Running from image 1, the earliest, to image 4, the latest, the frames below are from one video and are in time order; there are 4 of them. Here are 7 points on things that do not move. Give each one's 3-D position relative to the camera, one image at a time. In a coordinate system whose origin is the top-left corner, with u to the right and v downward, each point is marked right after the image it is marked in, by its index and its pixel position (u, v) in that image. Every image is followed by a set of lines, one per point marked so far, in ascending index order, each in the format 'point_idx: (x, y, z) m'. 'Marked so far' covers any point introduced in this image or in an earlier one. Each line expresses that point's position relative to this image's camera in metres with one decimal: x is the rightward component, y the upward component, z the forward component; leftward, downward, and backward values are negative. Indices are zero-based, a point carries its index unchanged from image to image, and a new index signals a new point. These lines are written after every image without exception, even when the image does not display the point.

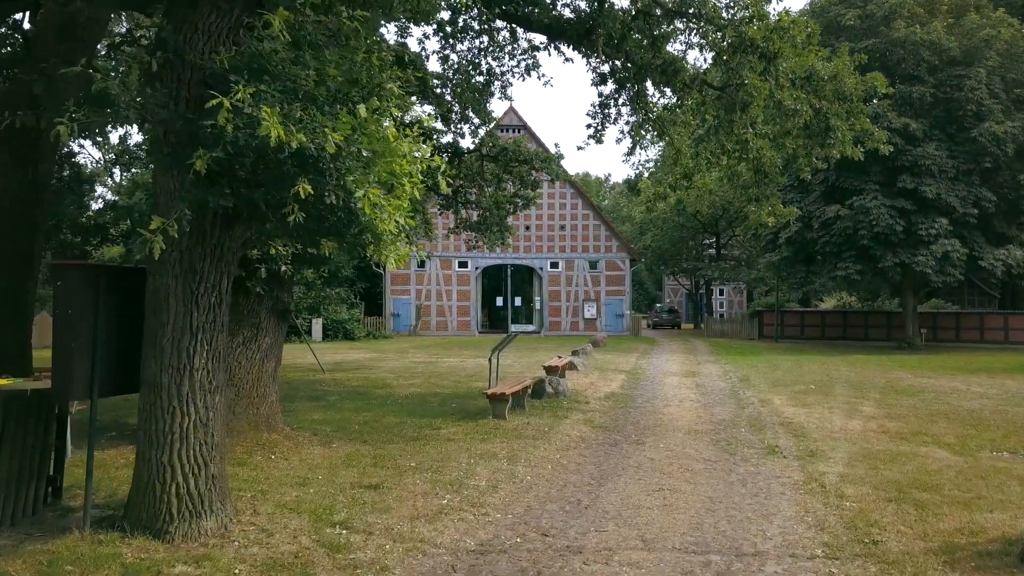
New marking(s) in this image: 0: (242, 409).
0: (-2.5, -1.1, +7.7) m
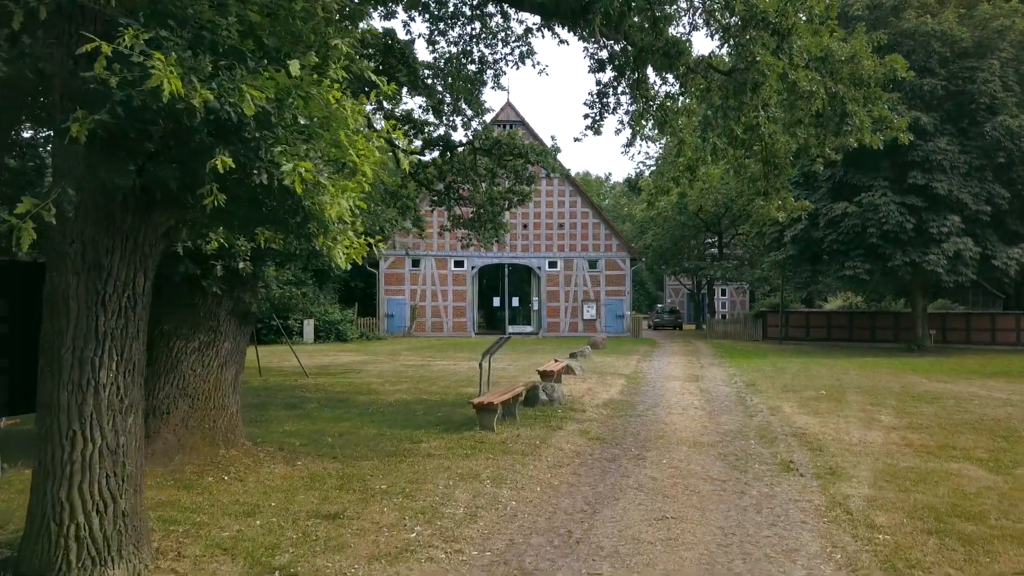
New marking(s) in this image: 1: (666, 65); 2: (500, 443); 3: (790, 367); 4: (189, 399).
0: (-2.7, -1.1, +6.9) m
1: (+1.9, +2.8, +10.4) m
2: (-0.1, -1.5, +8.0) m
3: (+6.1, -1.7, +18.2) m
4: (-2.7, -0.9, +6.9) m
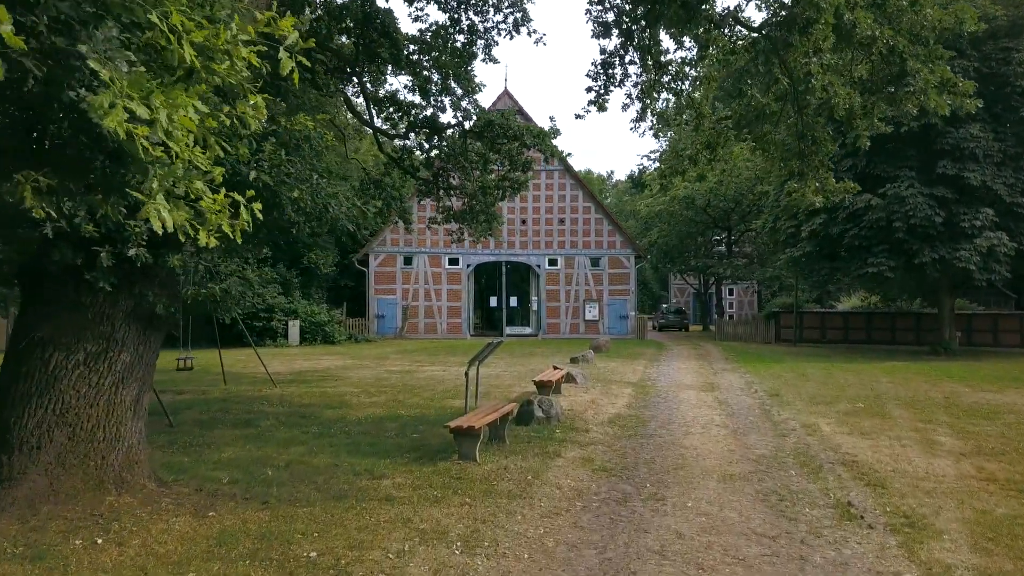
0: (-2.8, -1.1, +5.3) m
1: (+1.8, +2.8, +8.7) m
2: (-0.2, -1.5, +6.4) m
3: (+6.0, -1.7, +16.5) m
4: (-2.8, -0.9, +5.3) m
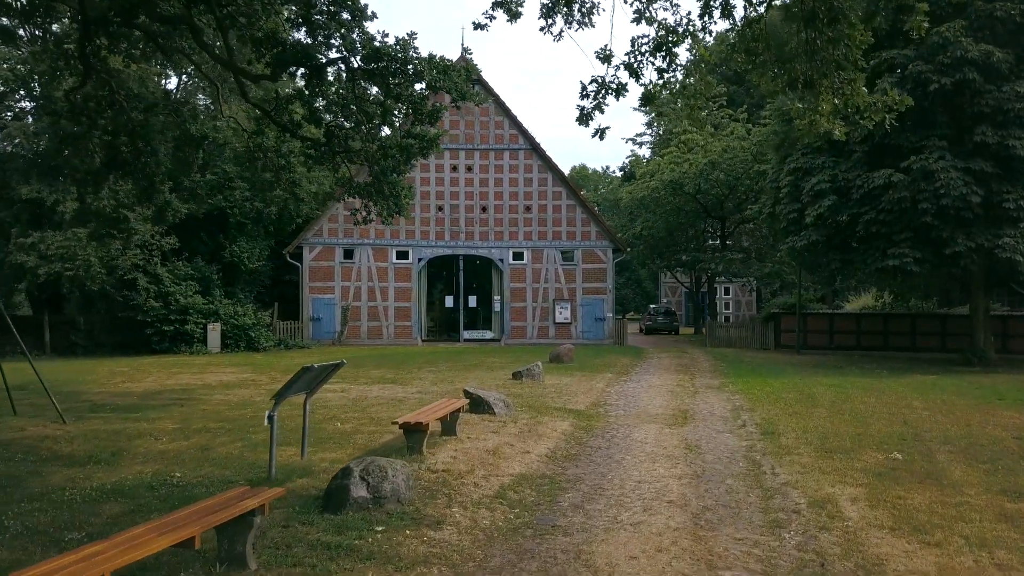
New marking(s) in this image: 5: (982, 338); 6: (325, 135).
0: (-4.1, -1.0, +1.5) m
1: (+0.5, +2.9, +4.9) m
2: (-1.5, -1.4, +2.5) m
3: (+4.8, -1.6, +12.6) m
4: (-4.2, -0.8, +1.4) m
5: (+10.8, -1.1, +18.8) m
6: (-2.8, +2.3, +12.0) m
